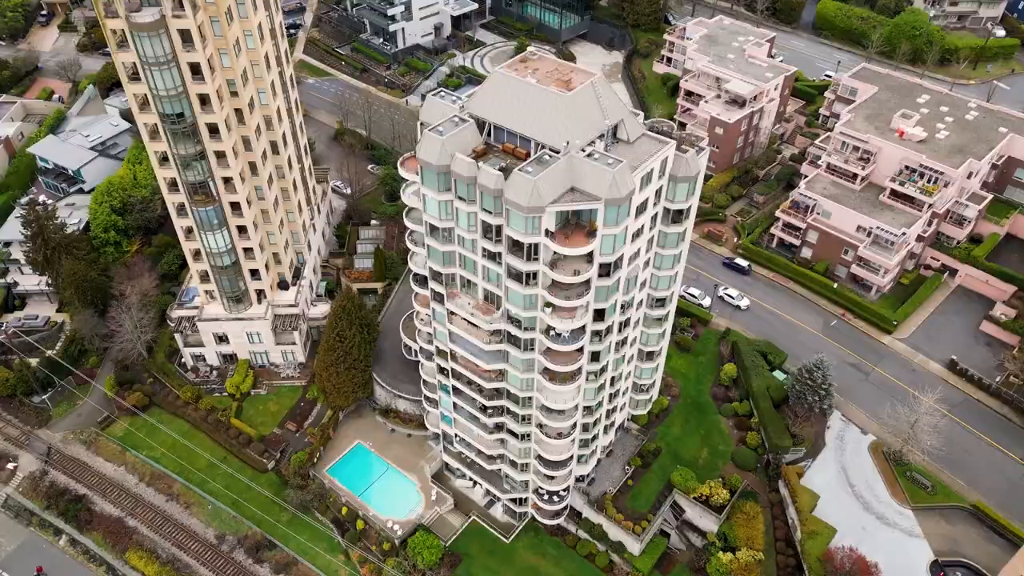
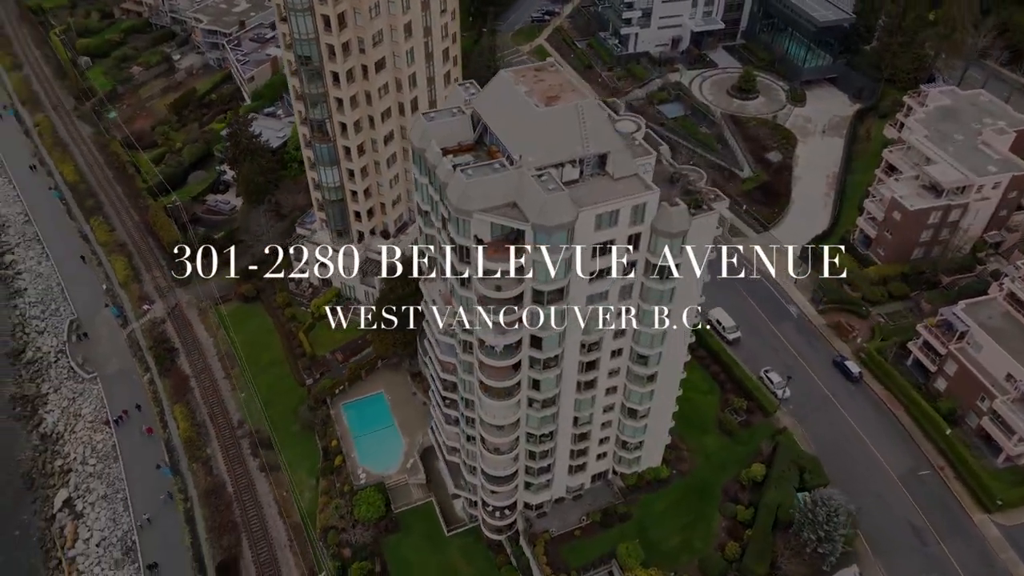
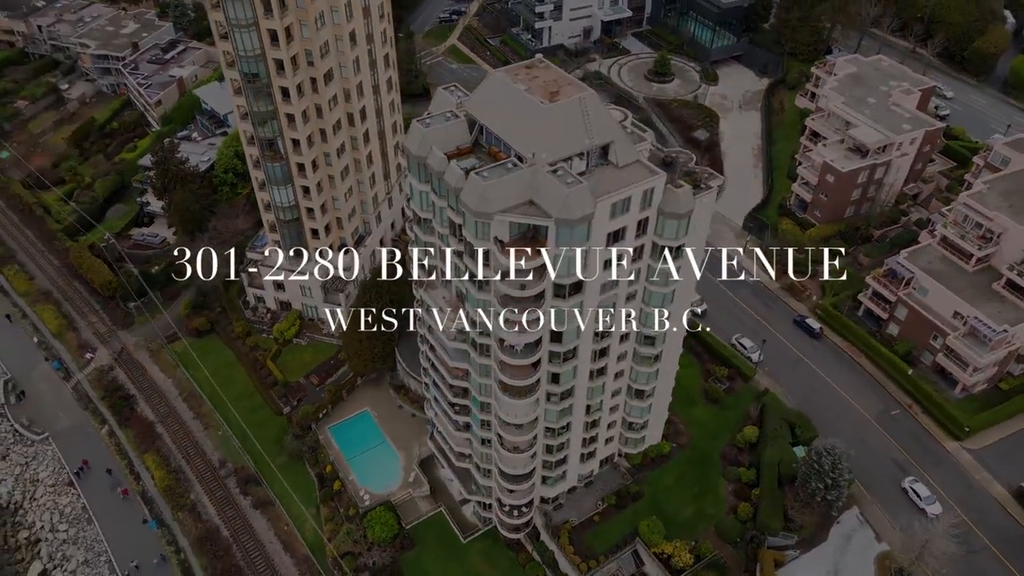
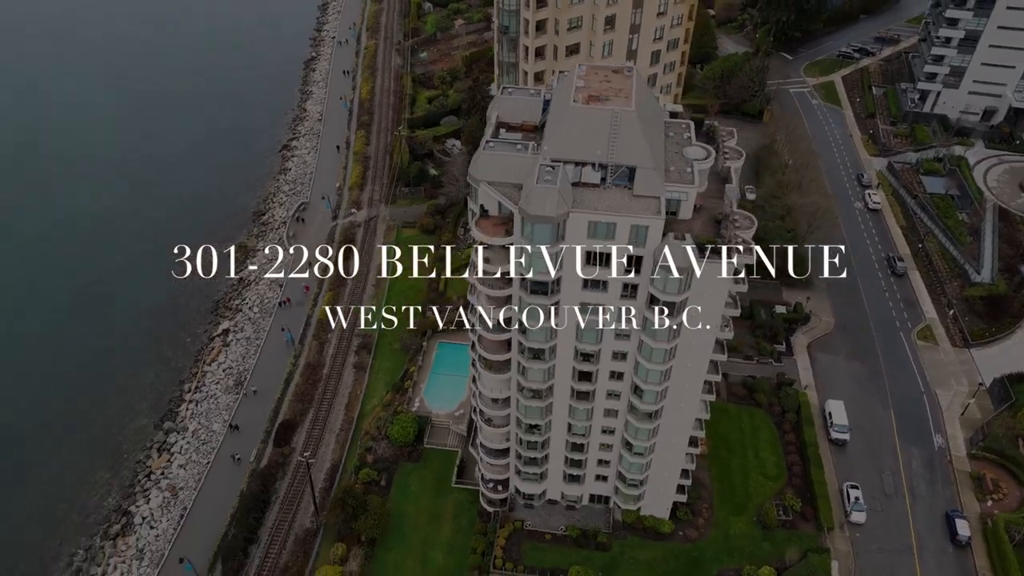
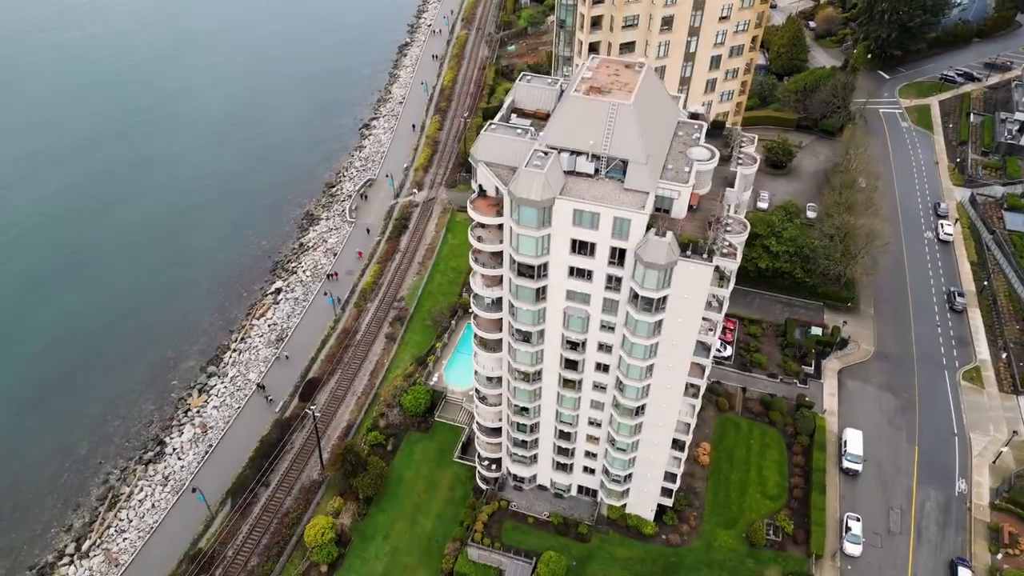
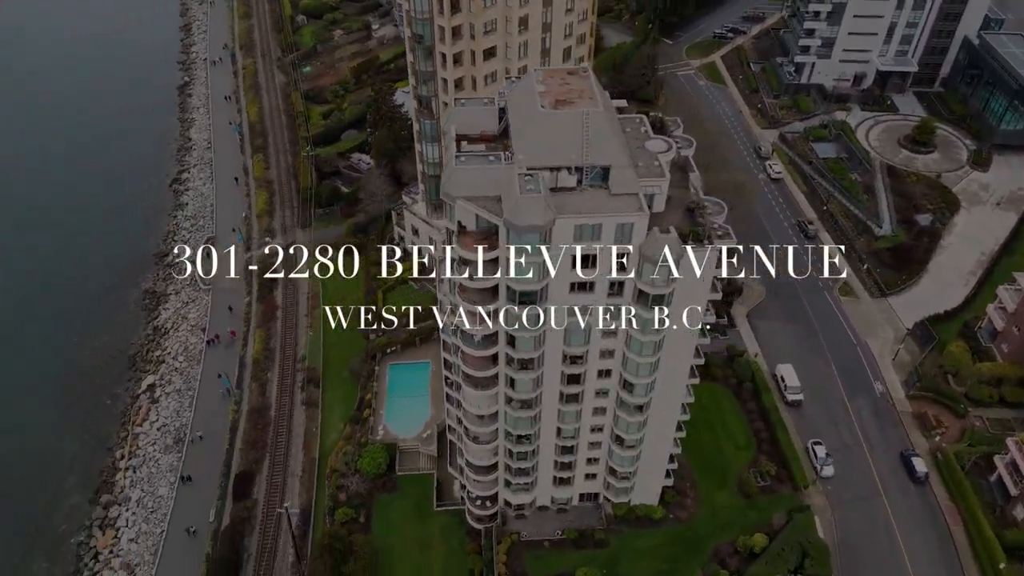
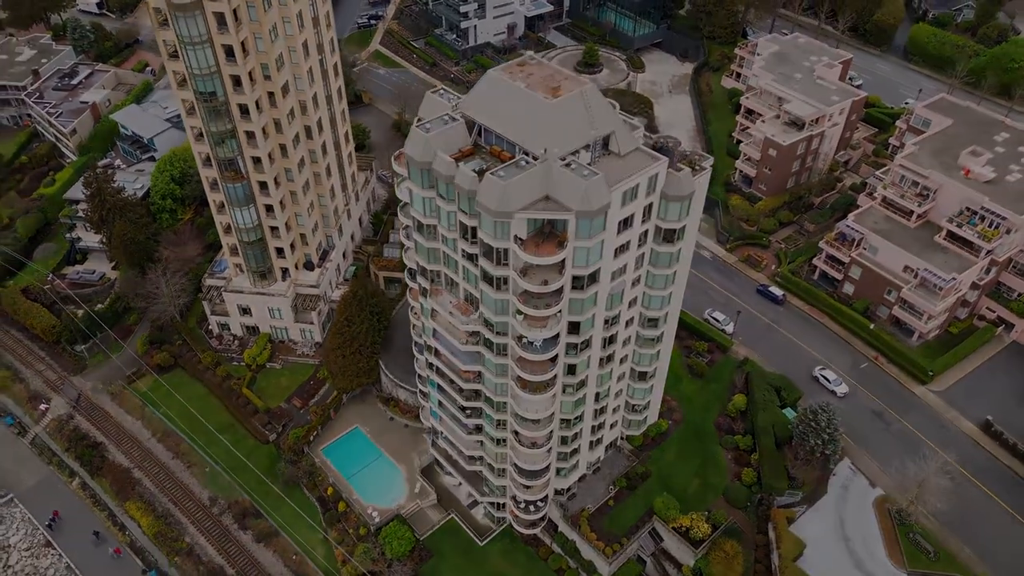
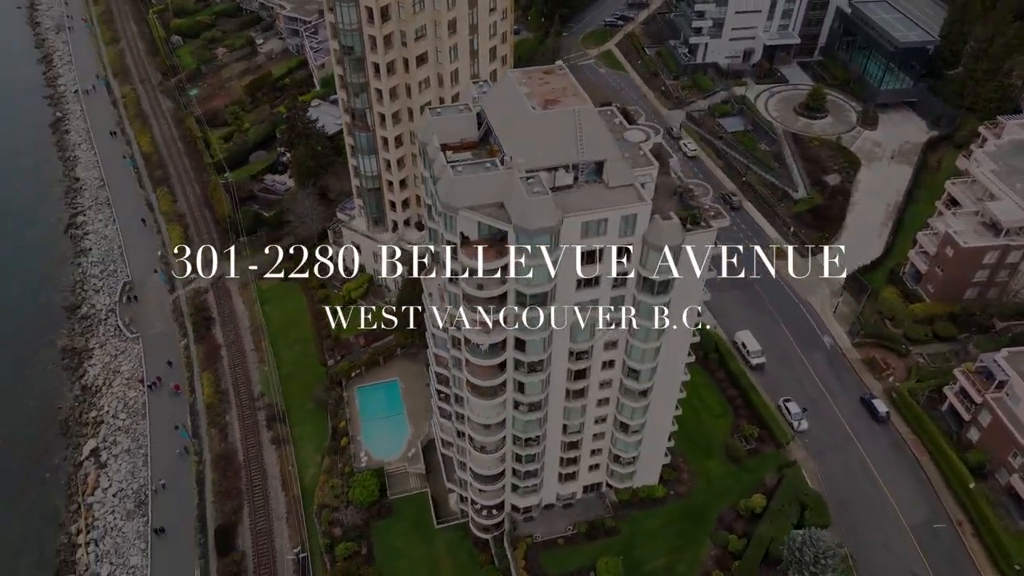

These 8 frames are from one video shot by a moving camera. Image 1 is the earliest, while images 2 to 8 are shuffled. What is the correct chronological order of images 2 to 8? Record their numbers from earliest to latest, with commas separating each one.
7, 3, 2, 8, 6, 4, 5
